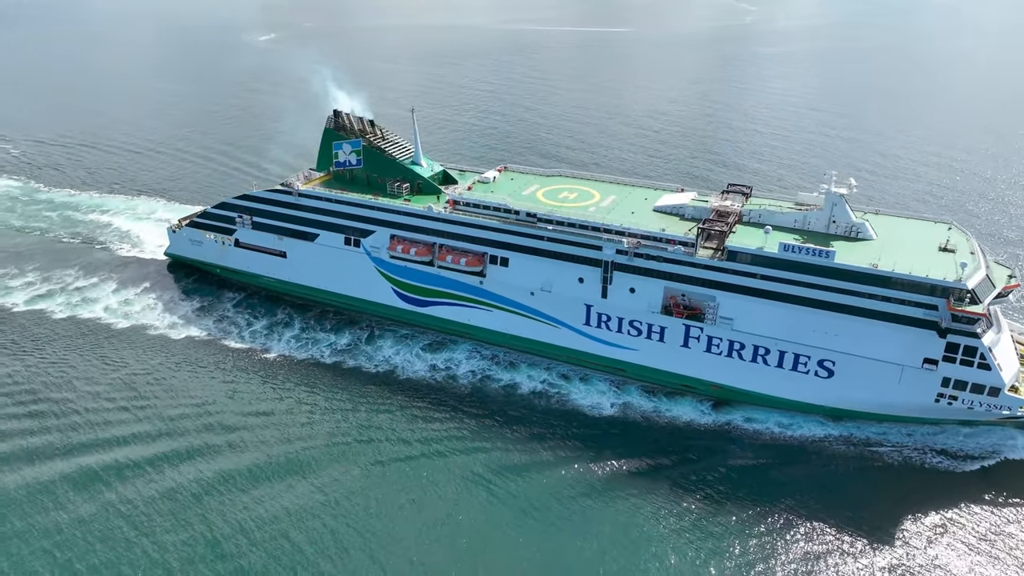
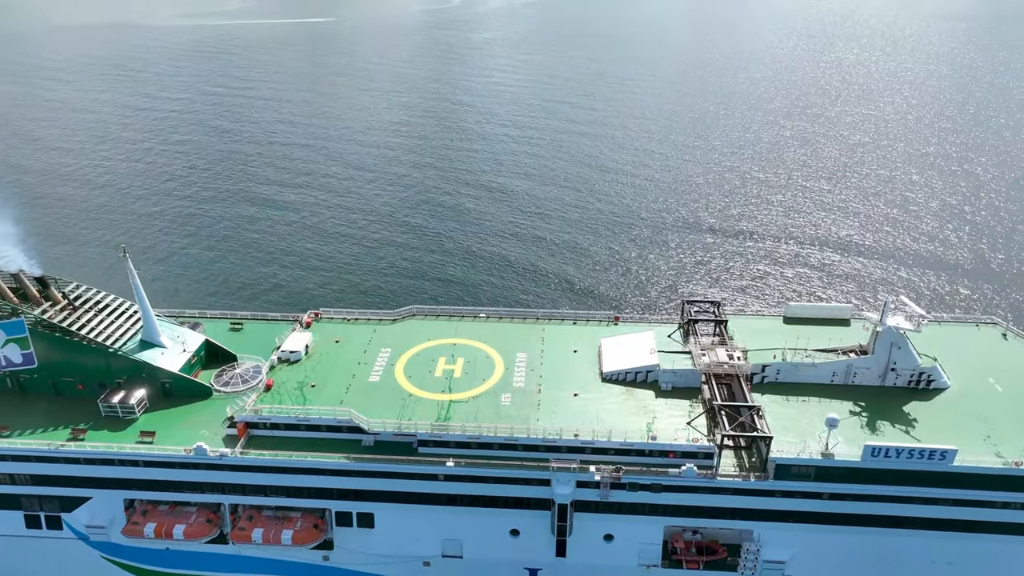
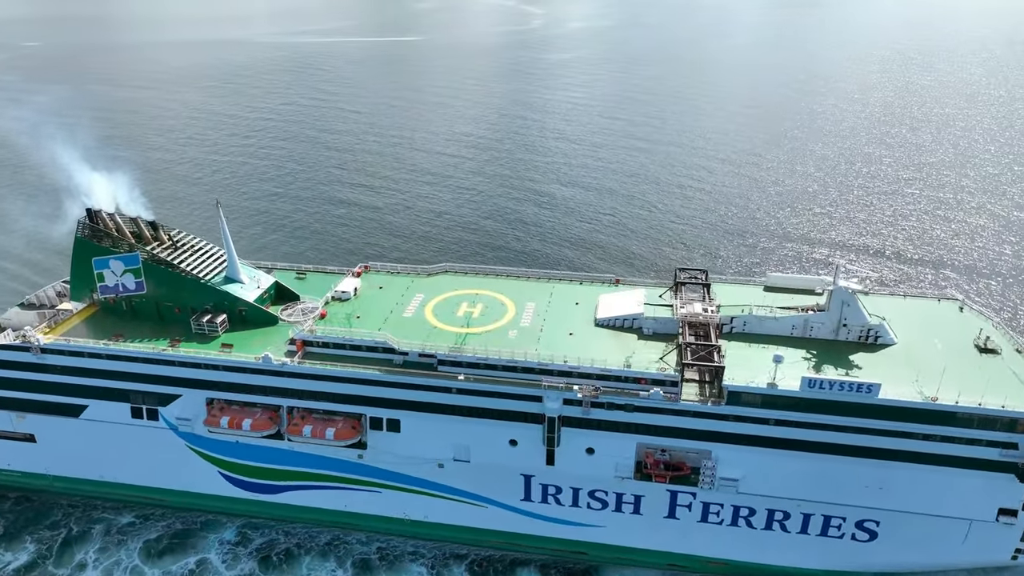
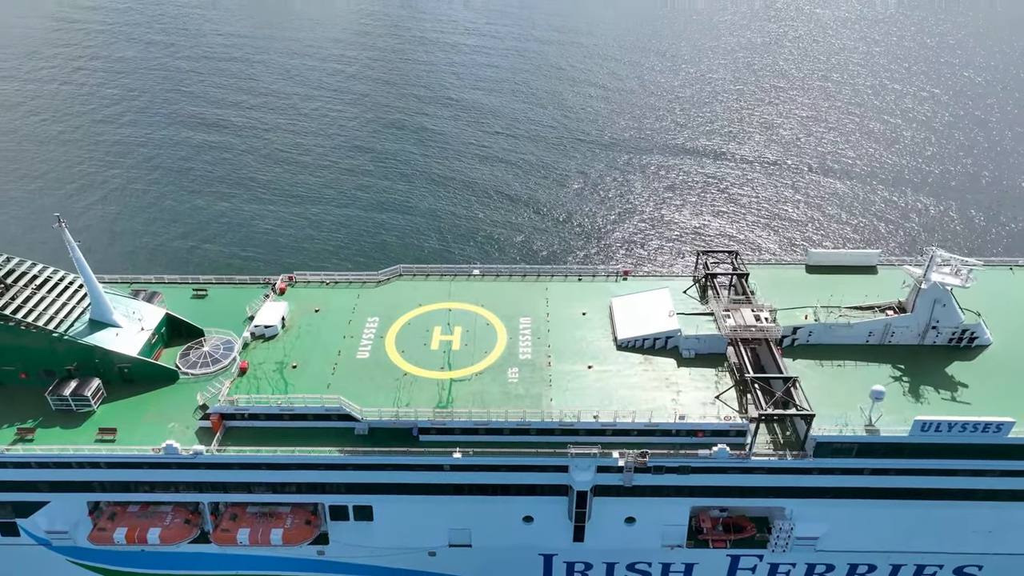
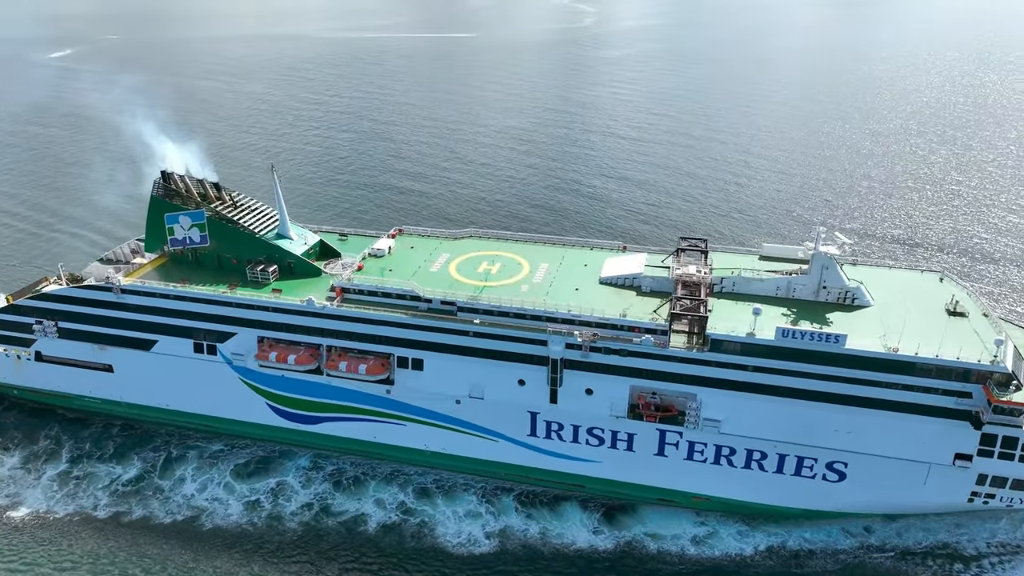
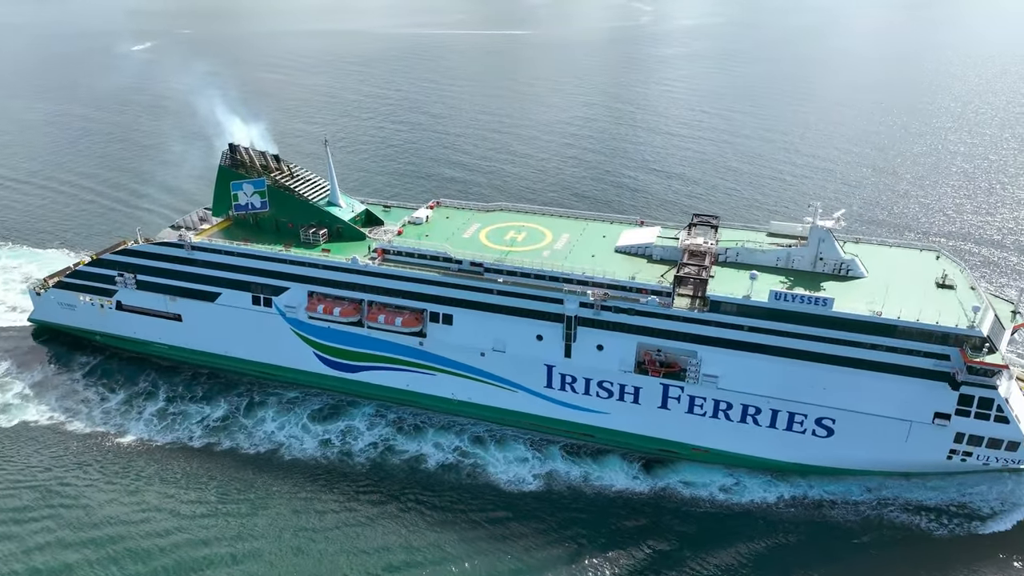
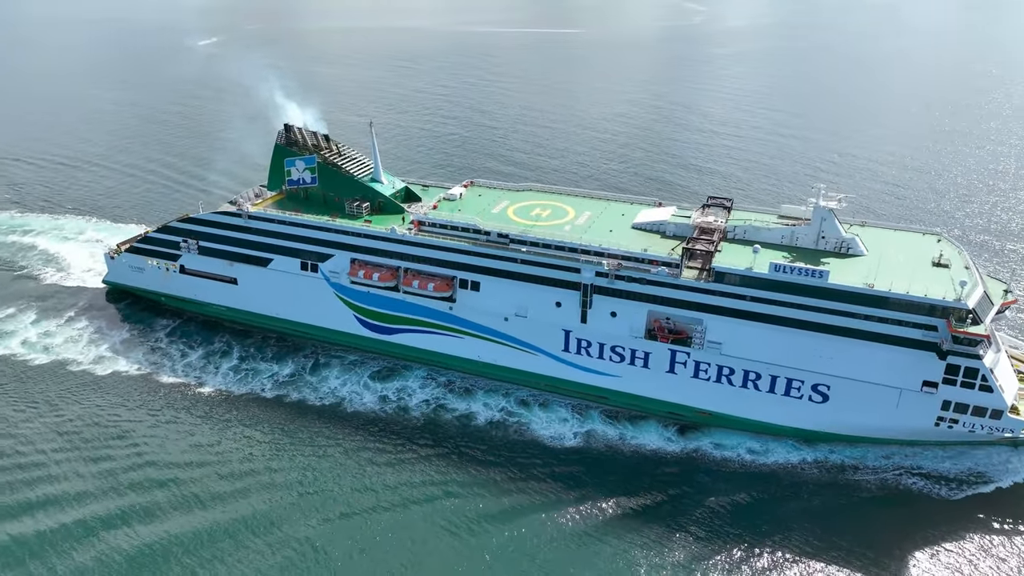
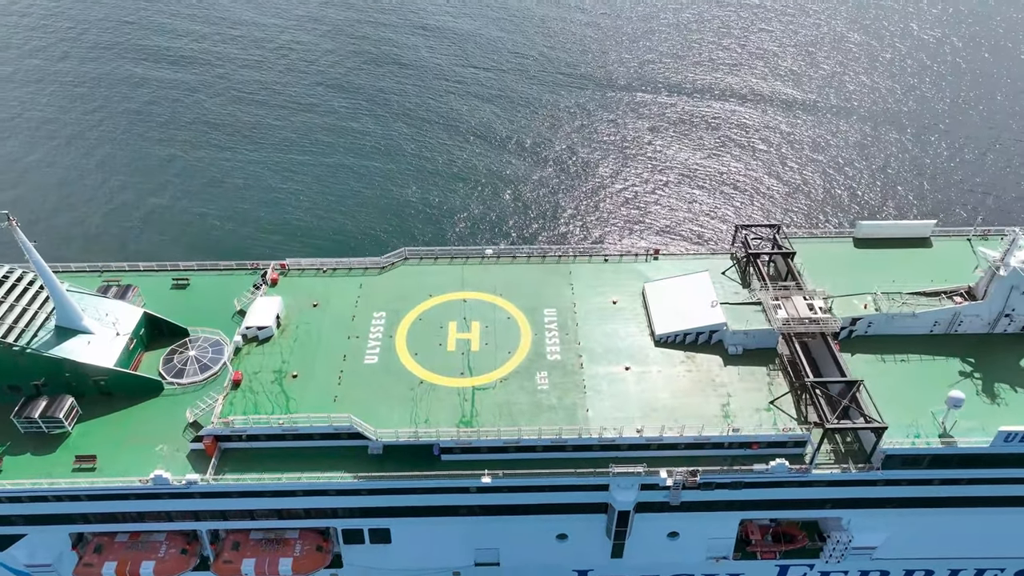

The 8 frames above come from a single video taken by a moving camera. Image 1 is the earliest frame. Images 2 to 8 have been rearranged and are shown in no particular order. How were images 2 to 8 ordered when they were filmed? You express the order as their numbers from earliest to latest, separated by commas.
7, 6, 5, 3, 2, 4, 8
